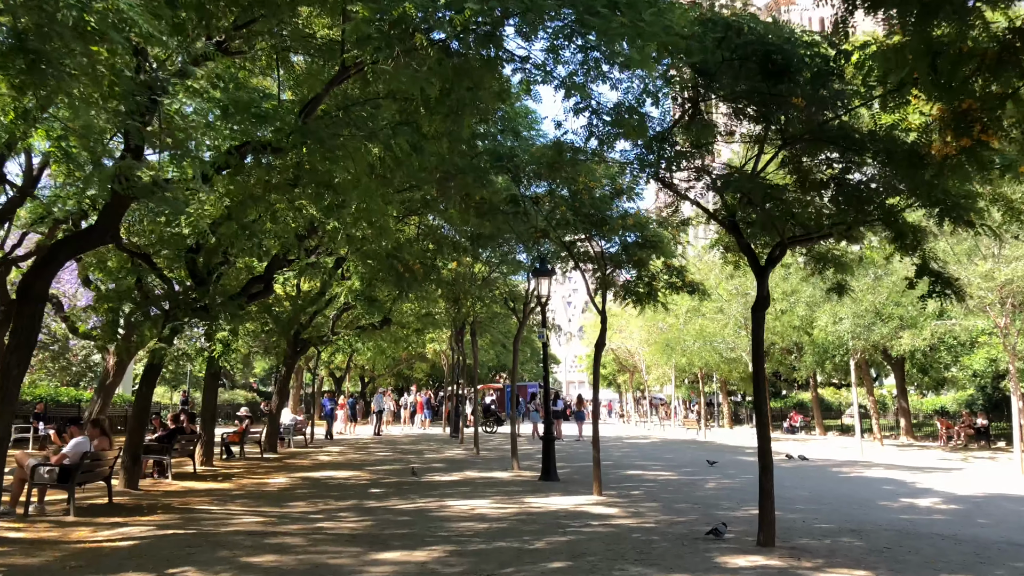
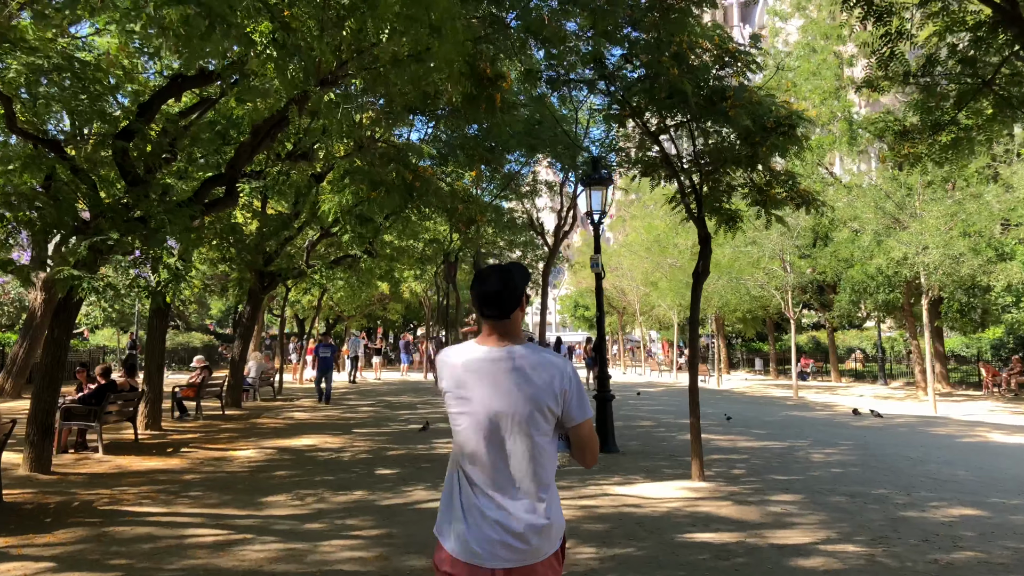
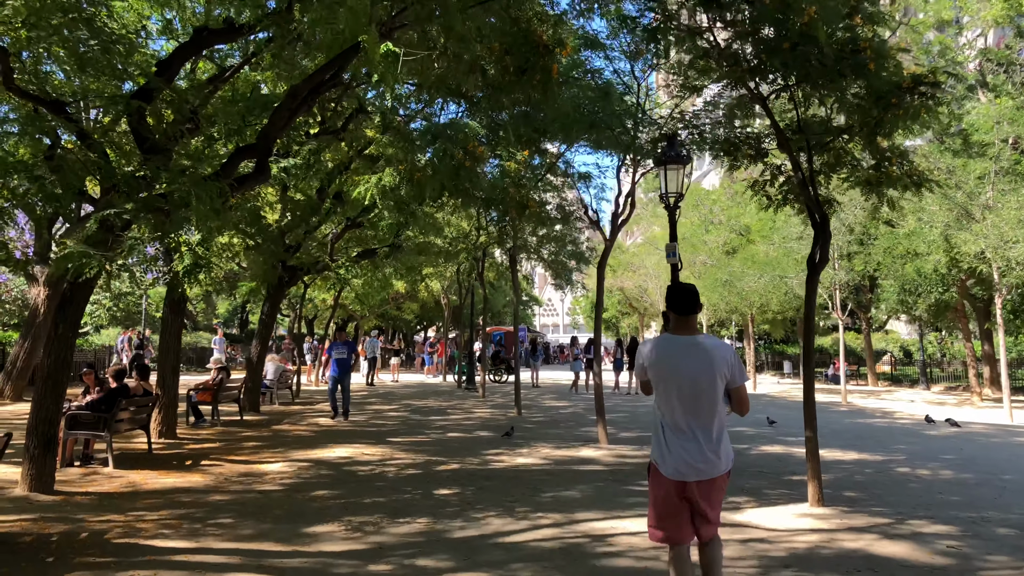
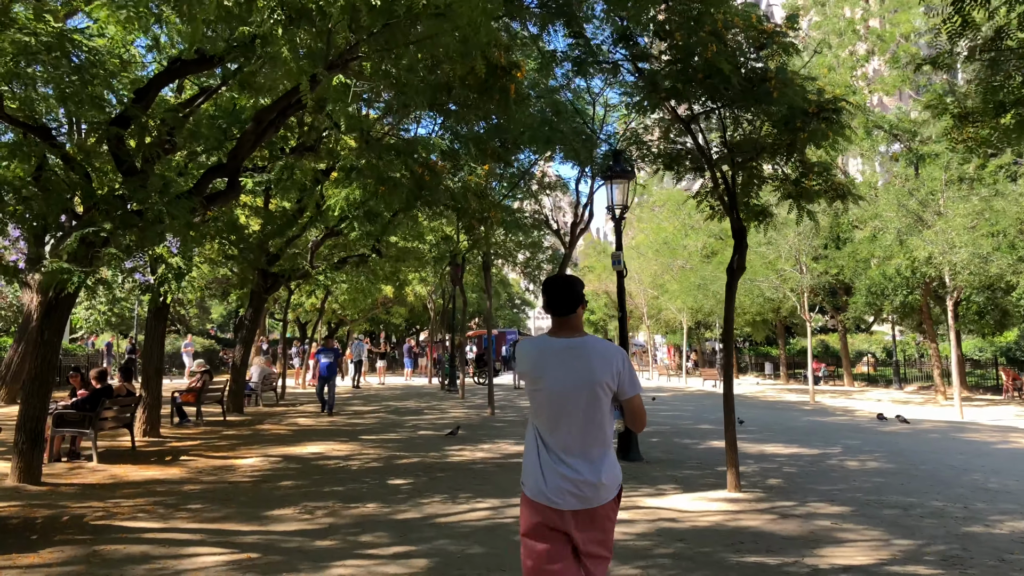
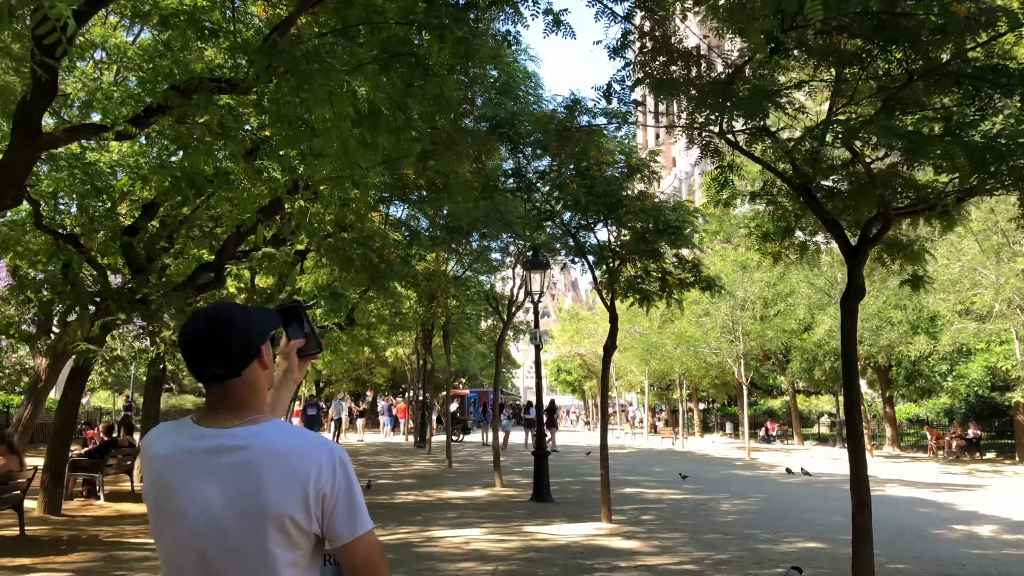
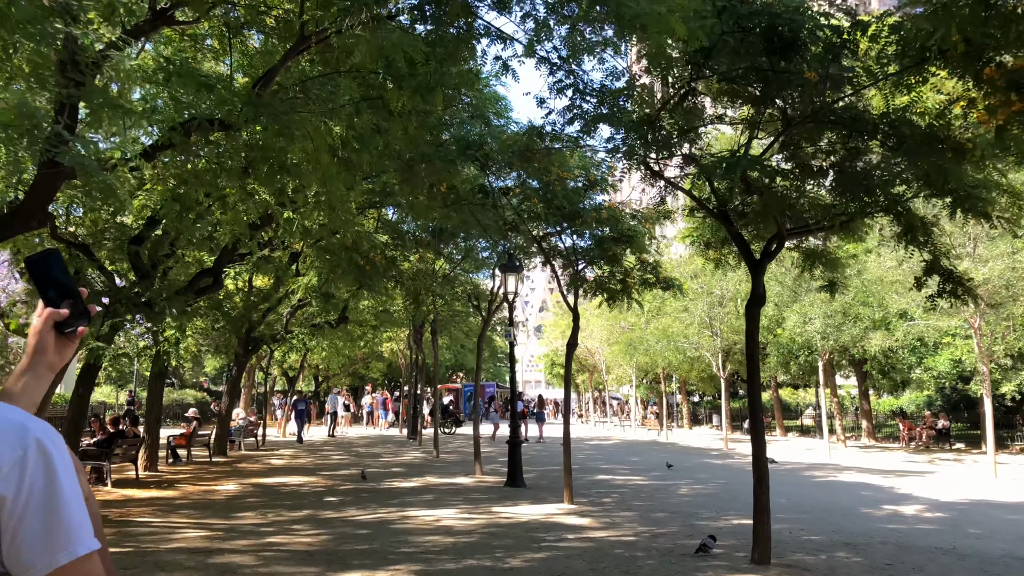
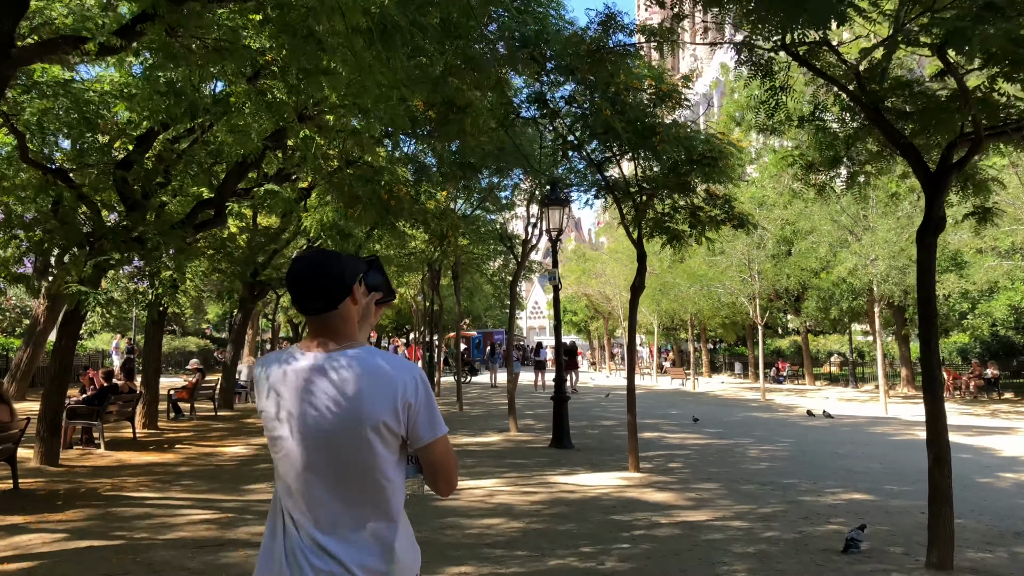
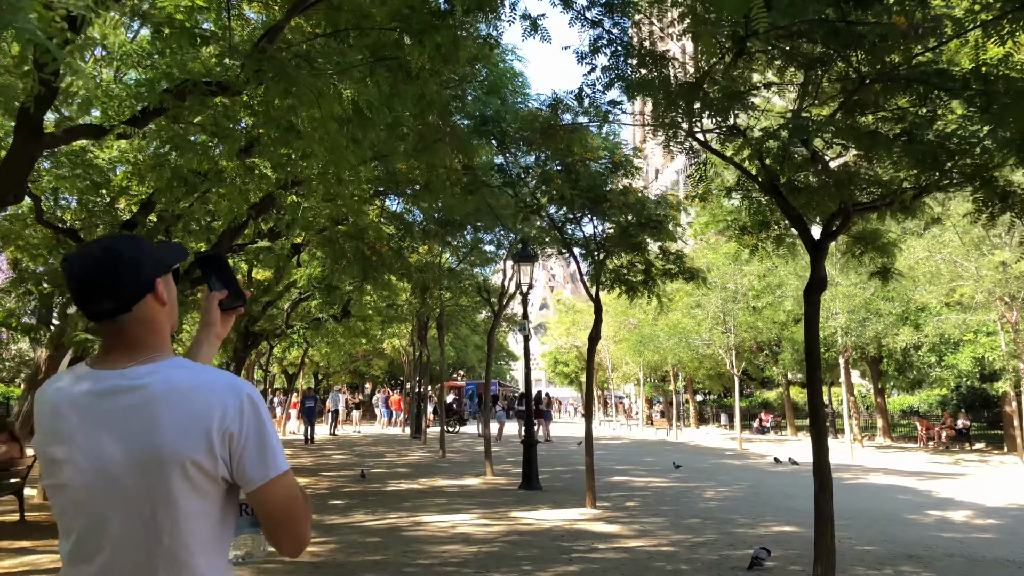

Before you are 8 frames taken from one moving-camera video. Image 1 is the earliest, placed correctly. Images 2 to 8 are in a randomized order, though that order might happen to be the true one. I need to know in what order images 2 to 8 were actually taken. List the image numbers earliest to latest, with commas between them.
6, 8, 5, 7, 2, 4, 3
